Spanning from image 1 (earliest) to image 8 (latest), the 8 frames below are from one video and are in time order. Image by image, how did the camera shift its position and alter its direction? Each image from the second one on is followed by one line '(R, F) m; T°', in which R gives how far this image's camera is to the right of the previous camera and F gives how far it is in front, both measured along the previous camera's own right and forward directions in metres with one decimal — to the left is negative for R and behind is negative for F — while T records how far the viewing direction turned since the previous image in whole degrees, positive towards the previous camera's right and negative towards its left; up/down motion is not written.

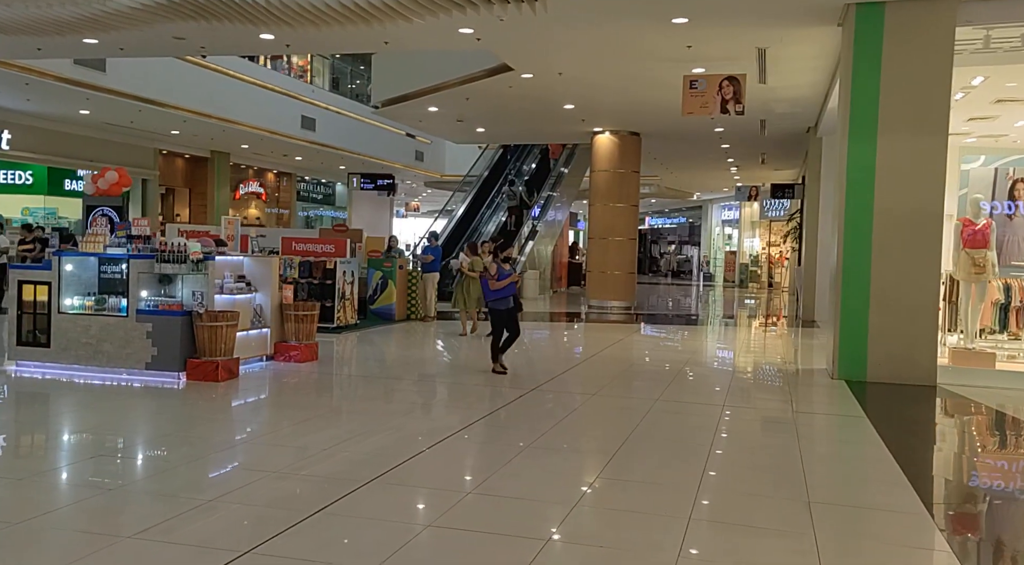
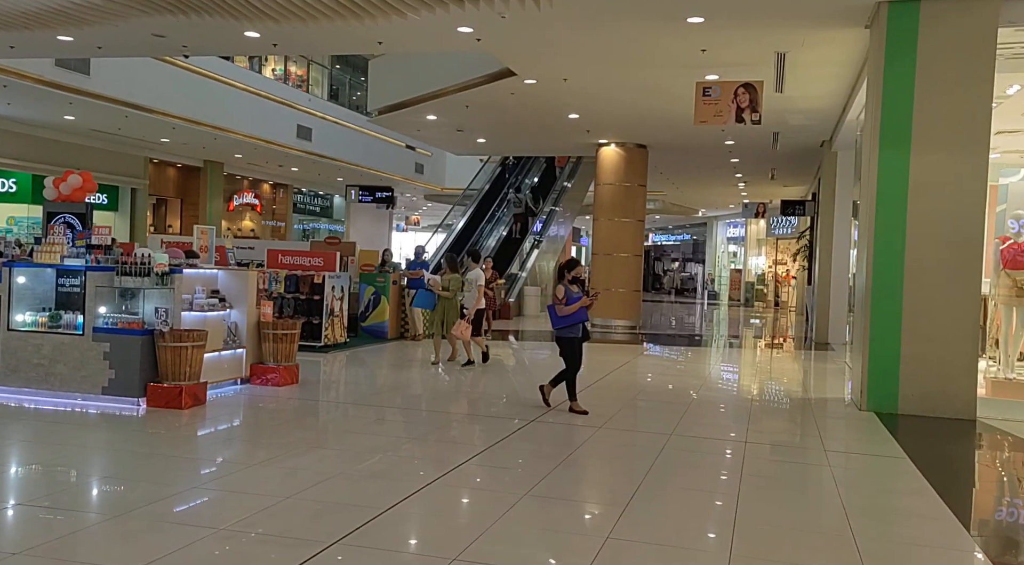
(0.0, +0.6) m; 0°
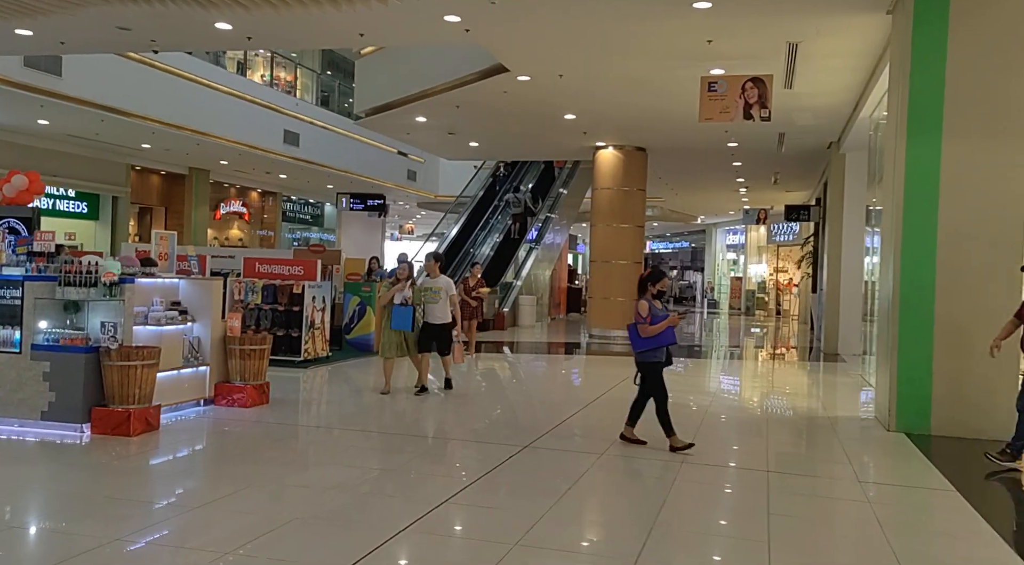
(0.0, +0.6) m; 0°
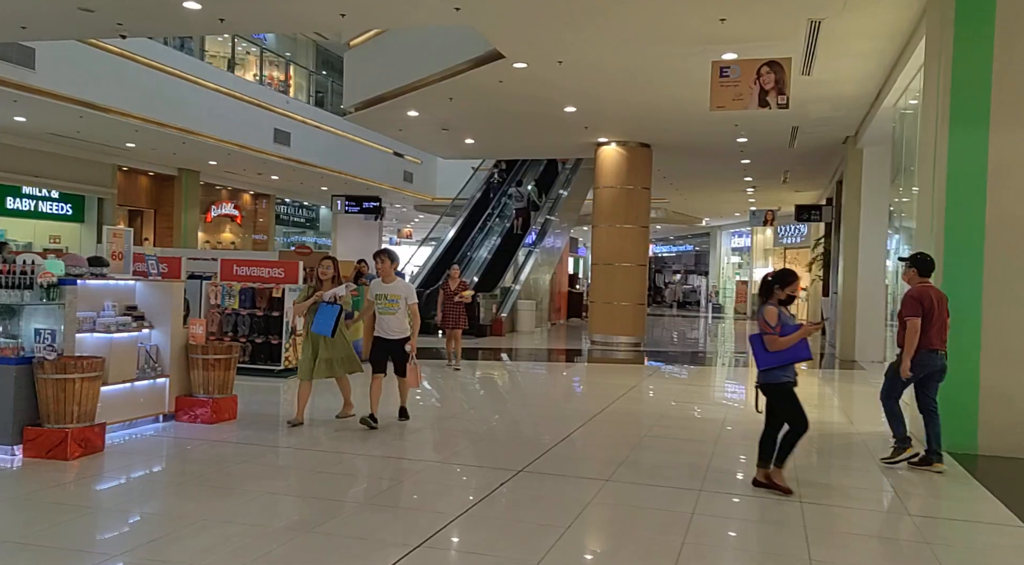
(0.0, +0.6) m; 0°
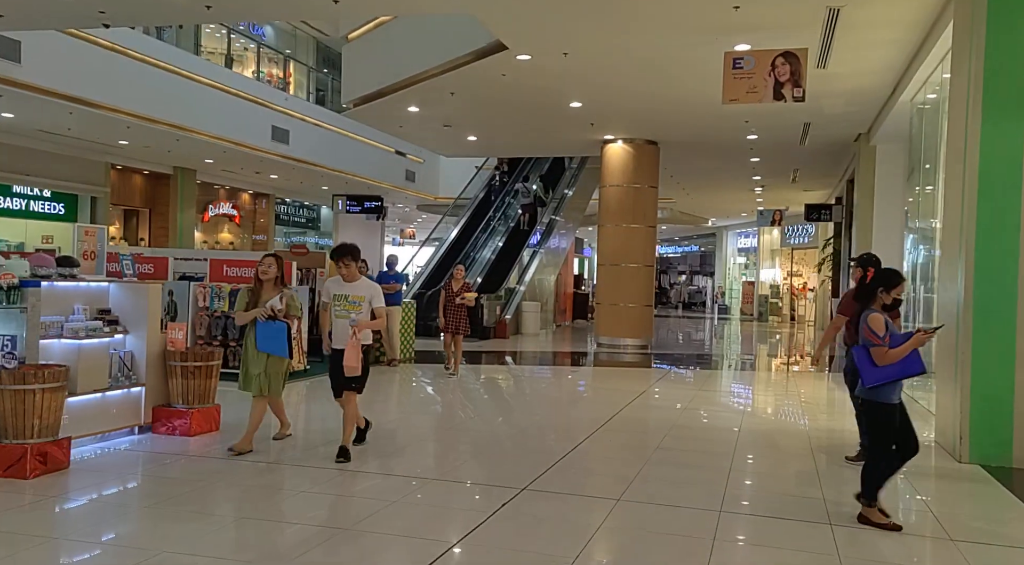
(0.0, +0.4) m; 0°
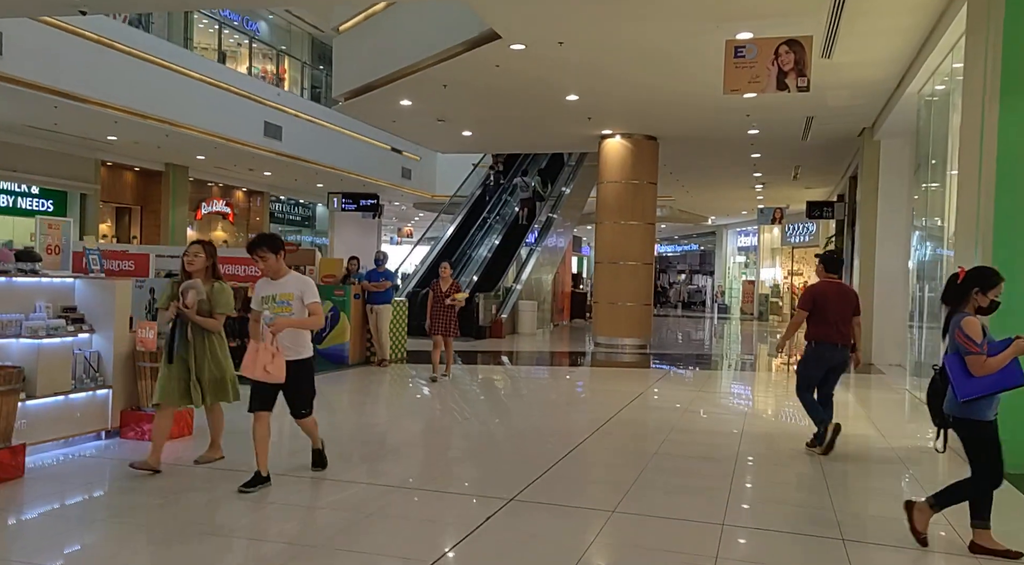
(+0.1, +0.3) m; 0°
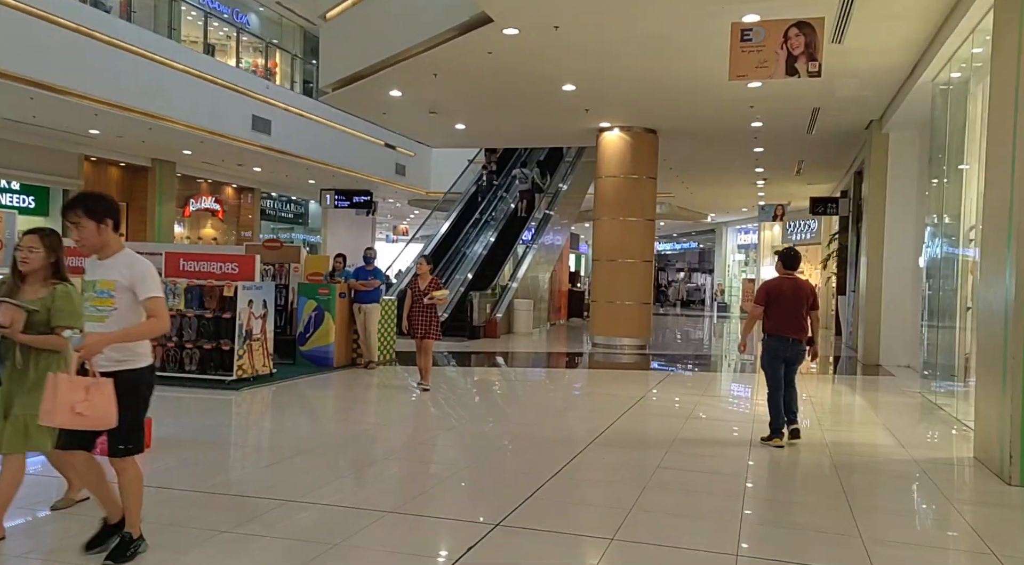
(0.0, +0.4) m; 0°
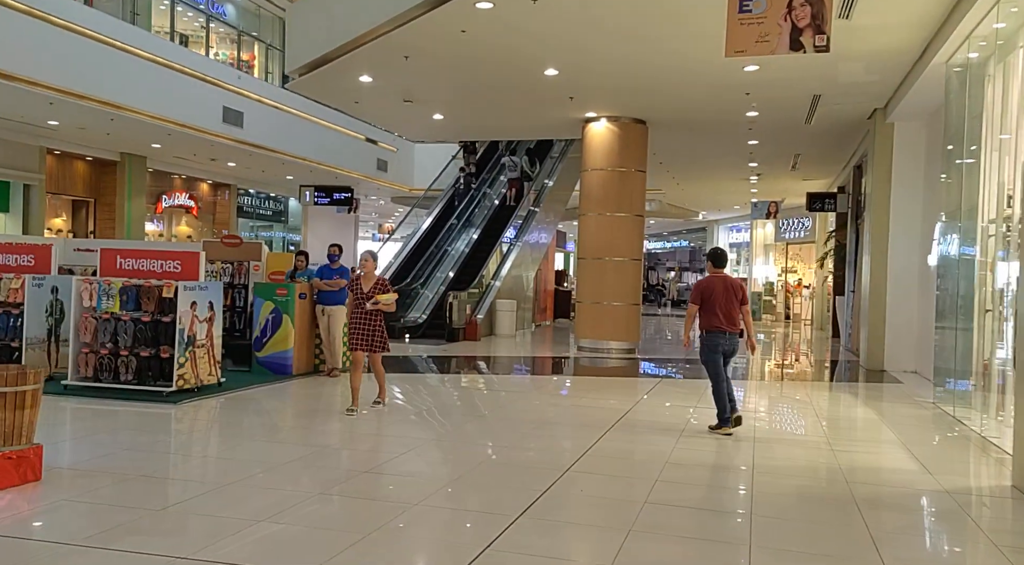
(+0.1, +0.7) m; +1°
